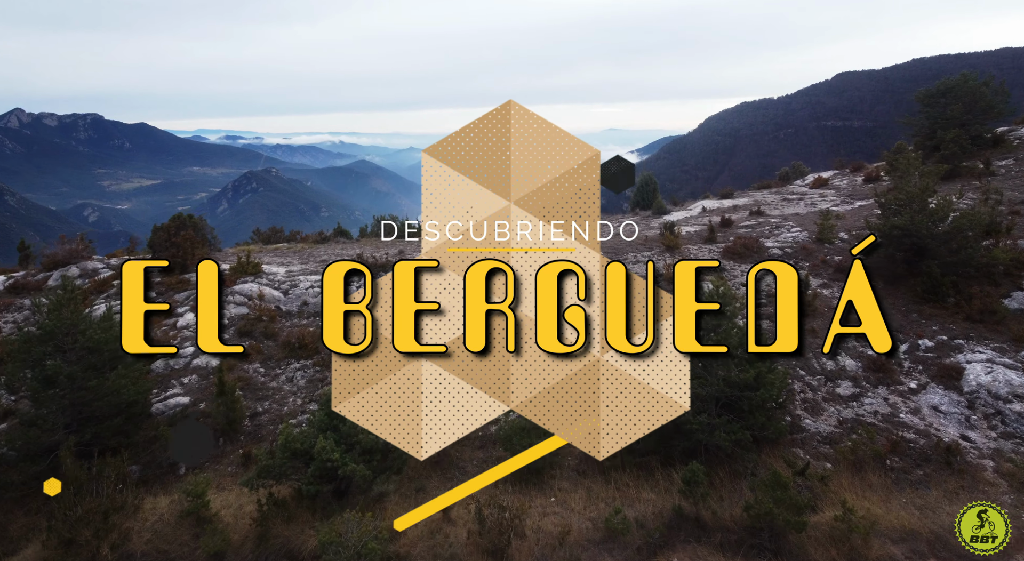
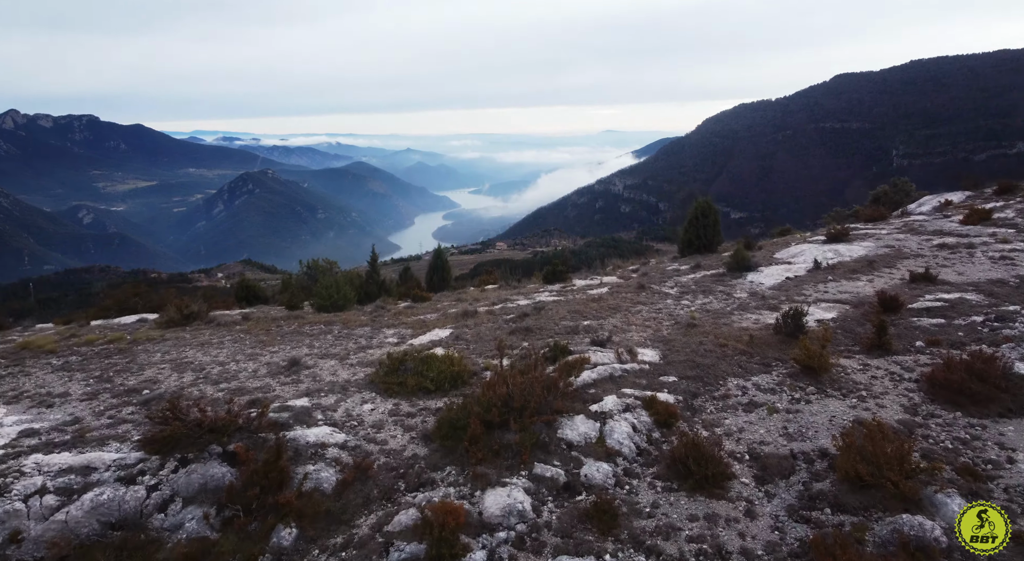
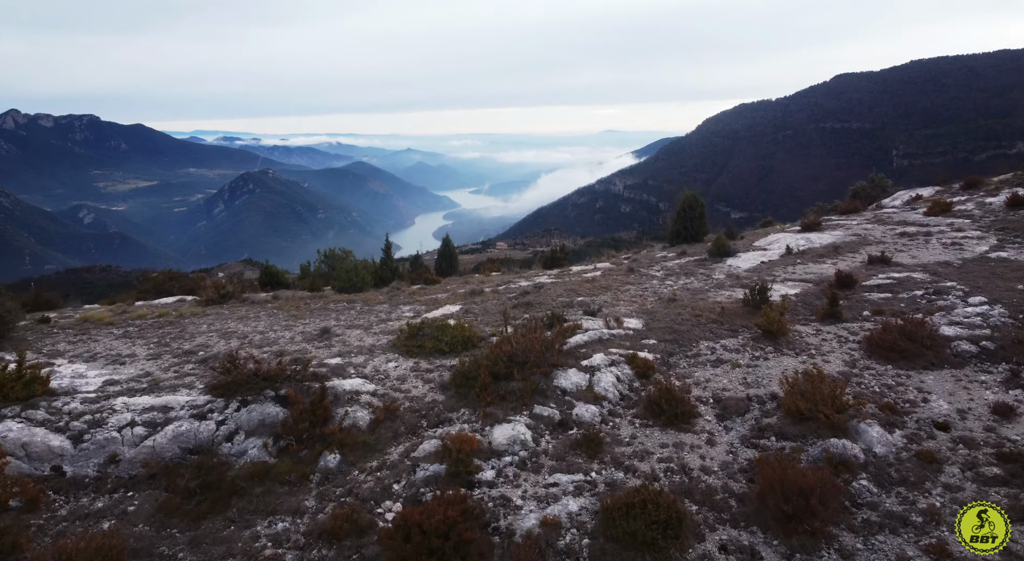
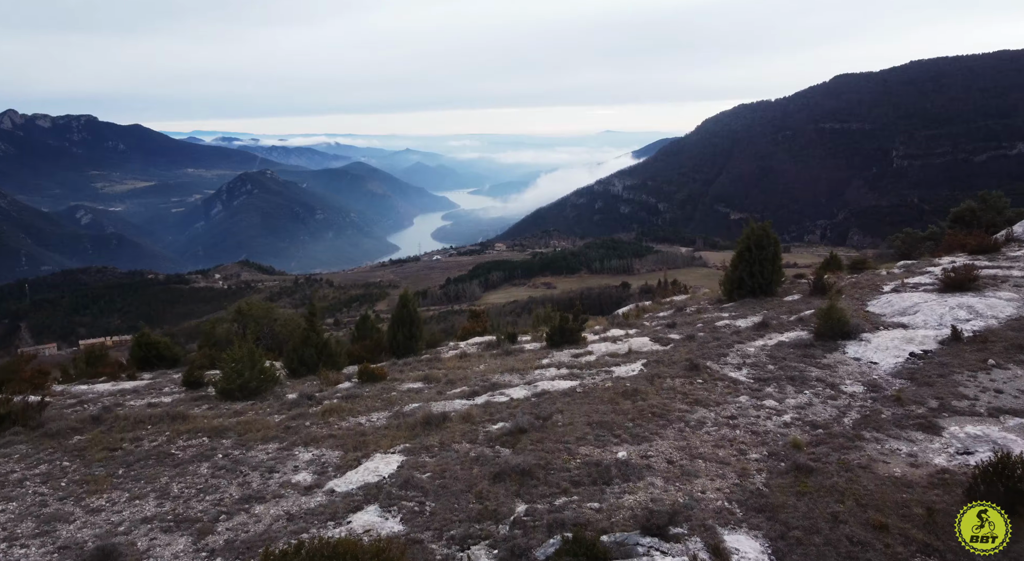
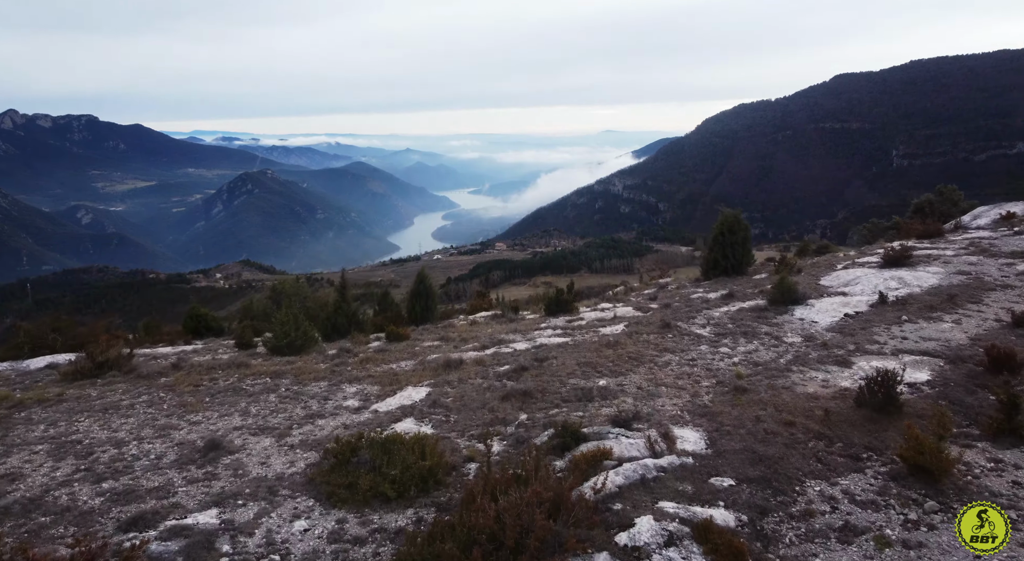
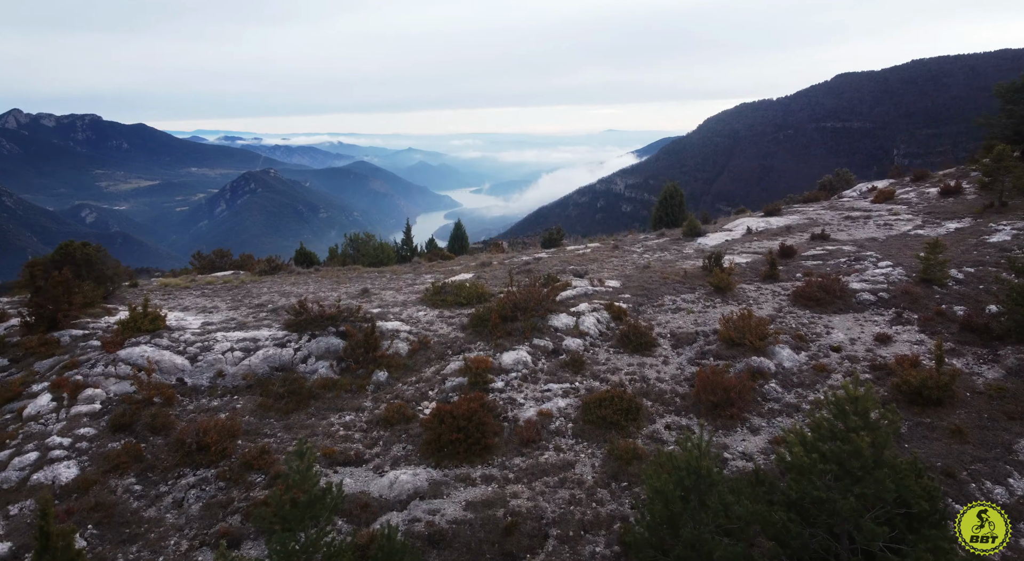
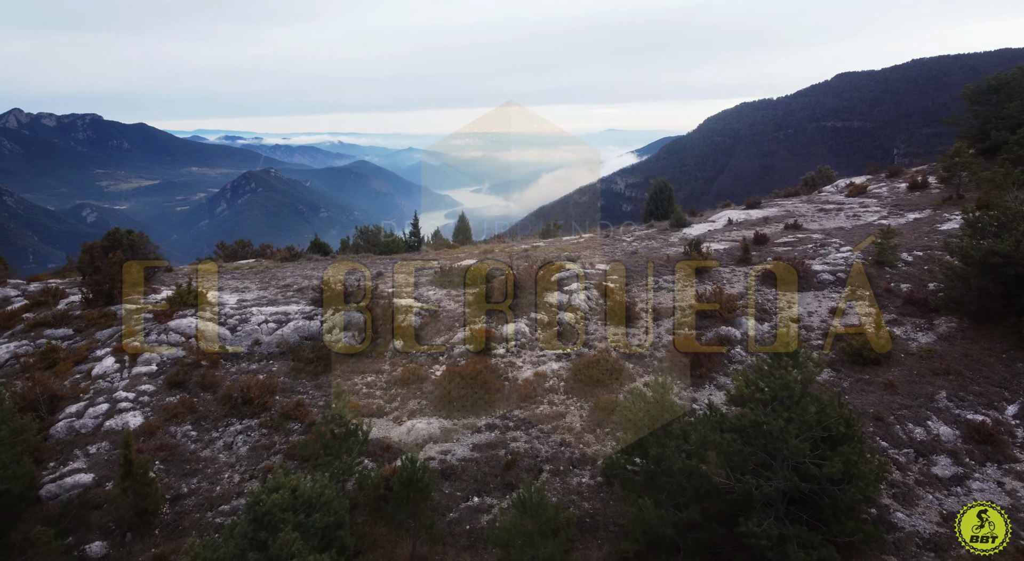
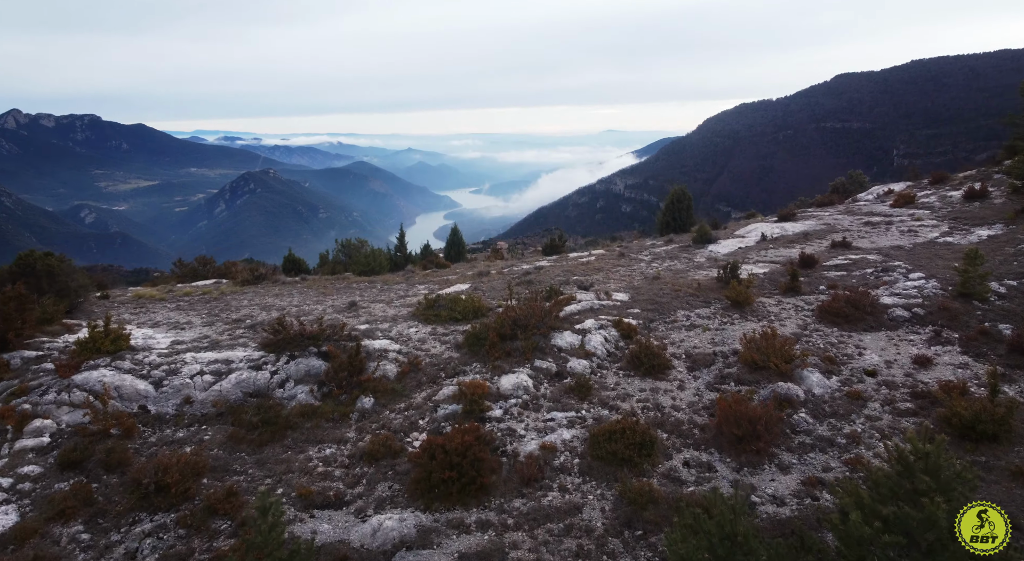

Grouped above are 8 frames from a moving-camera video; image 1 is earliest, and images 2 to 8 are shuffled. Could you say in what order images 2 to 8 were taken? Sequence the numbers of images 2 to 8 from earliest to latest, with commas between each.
7, 6, 8, 3, 2, 5, 4
